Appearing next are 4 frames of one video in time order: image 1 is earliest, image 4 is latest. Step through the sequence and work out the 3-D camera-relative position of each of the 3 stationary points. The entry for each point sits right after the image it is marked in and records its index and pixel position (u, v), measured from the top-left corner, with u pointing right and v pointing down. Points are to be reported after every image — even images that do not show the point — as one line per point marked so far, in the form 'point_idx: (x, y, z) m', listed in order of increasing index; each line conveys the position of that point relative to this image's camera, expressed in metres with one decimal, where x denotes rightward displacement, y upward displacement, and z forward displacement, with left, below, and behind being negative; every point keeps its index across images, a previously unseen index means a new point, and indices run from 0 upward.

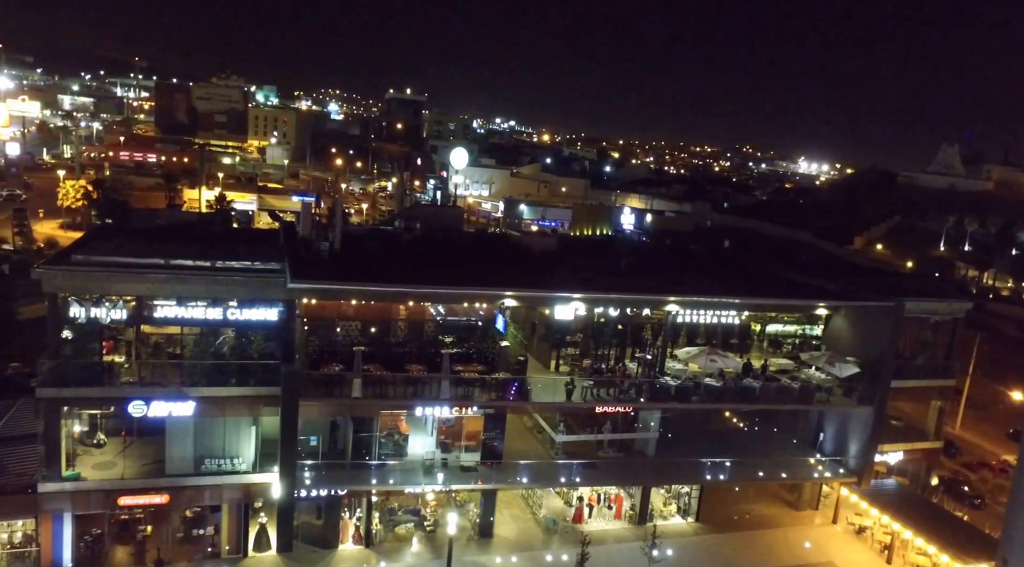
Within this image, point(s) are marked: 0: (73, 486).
0: (-10.8, -4.9, +18.9) m
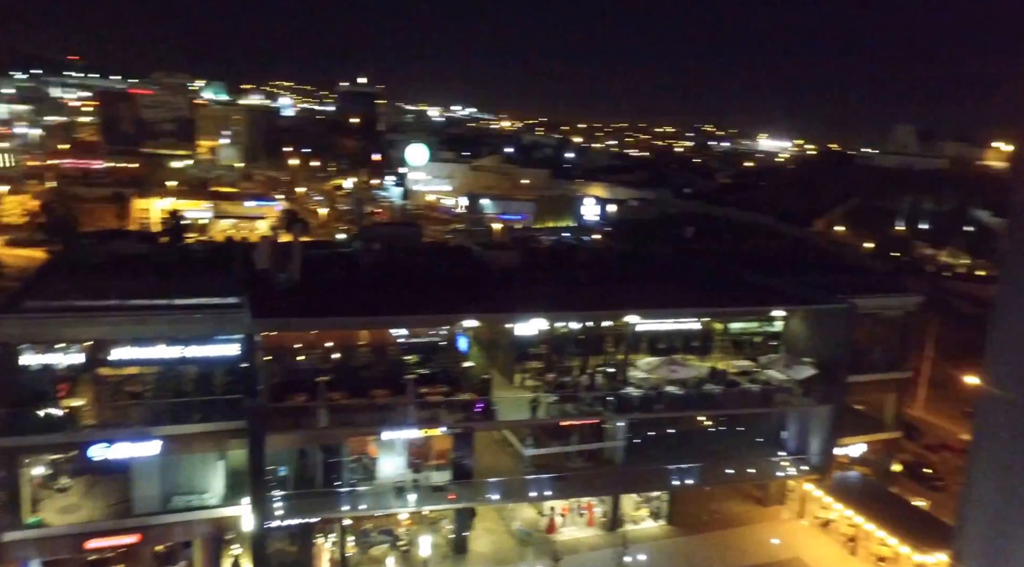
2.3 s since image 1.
0: (-11.5, -6.0, +18.6) m
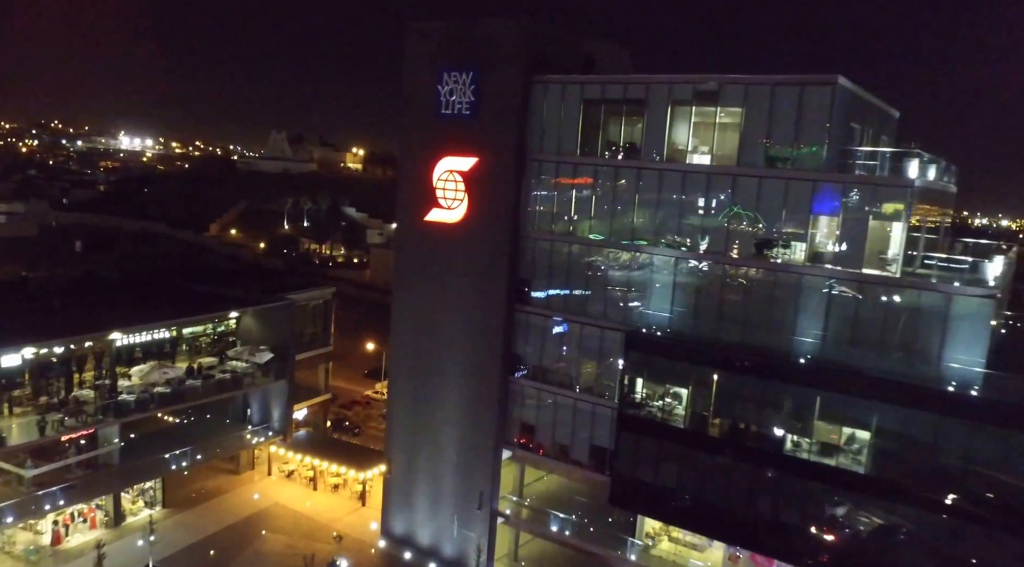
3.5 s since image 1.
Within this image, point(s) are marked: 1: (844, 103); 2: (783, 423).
0: (-20.4, -7.9, +12.6) m
1: (+8.4, +4.6, +19.7) m
2: (+7.1, -3.6, +20.2) m
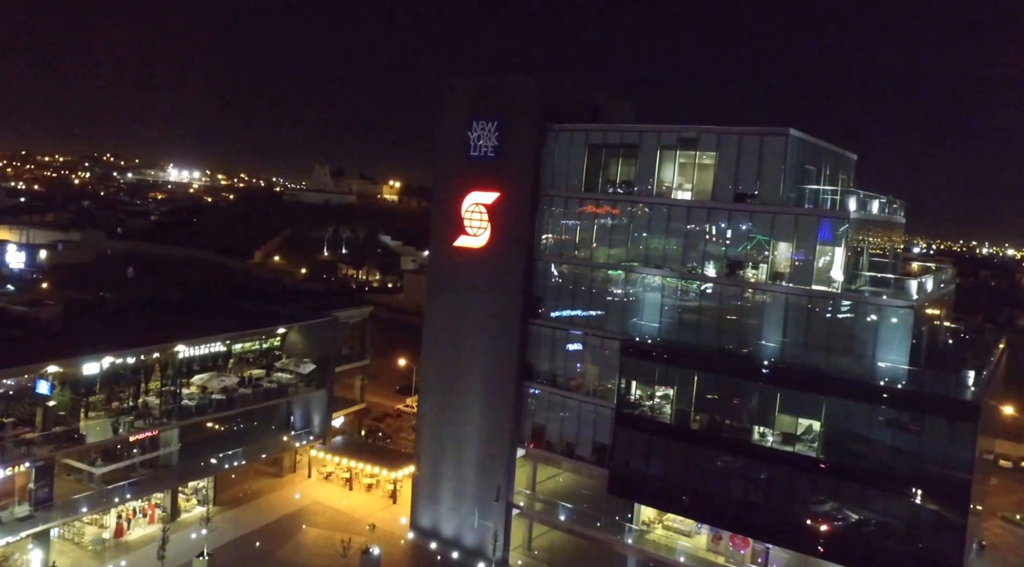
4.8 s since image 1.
0: (-20.4, -8.1, +16.8) m
1: (+8.6, +4.1, +23.3) m
2: (+7.4, -4.1, +23.5) m
